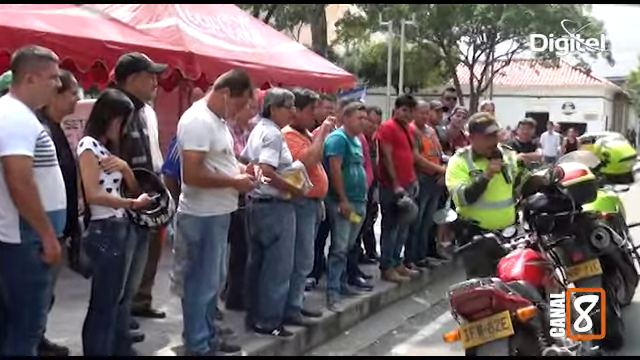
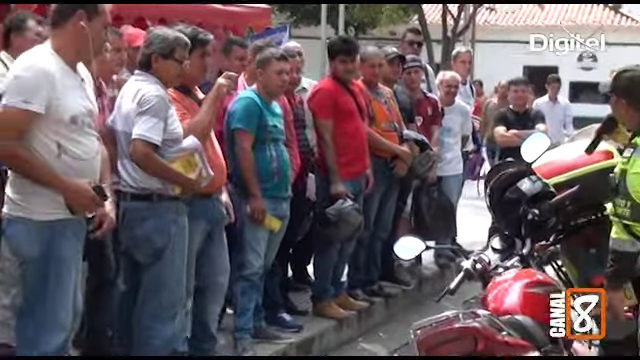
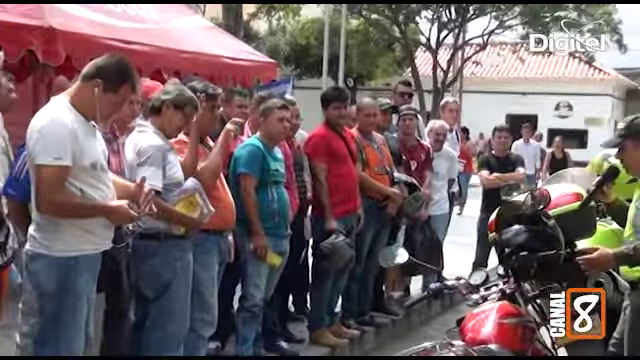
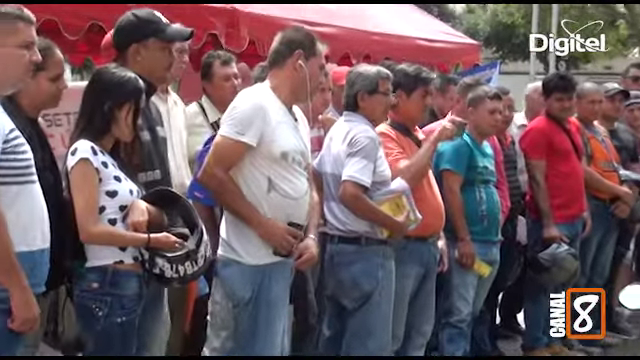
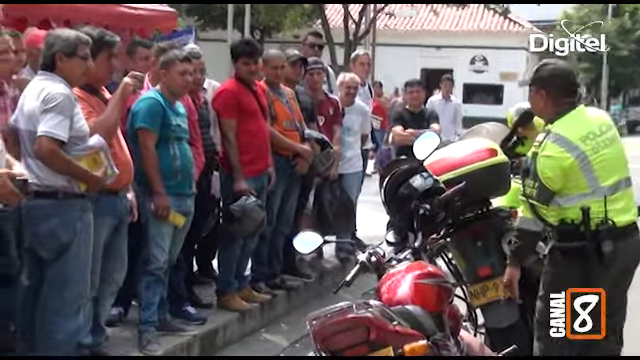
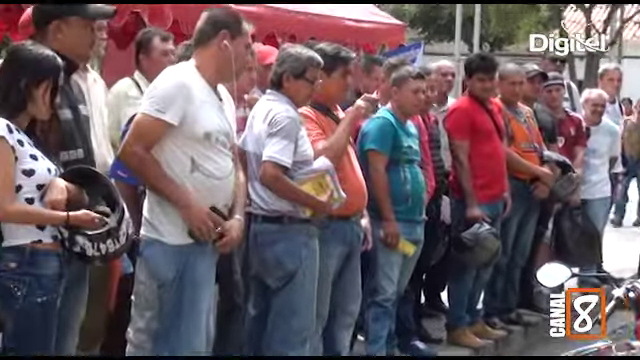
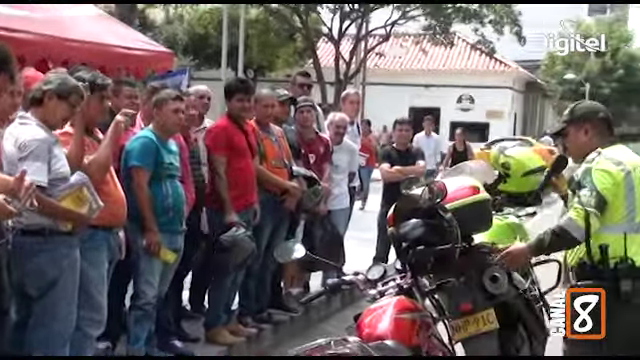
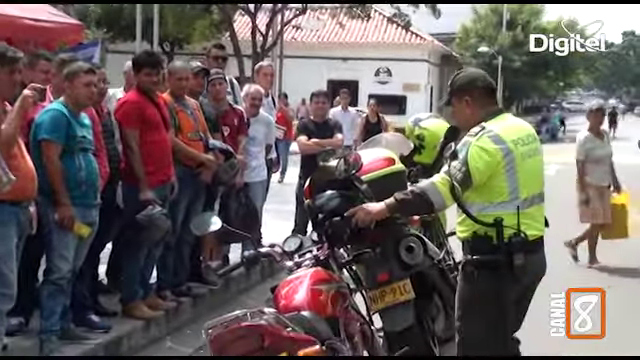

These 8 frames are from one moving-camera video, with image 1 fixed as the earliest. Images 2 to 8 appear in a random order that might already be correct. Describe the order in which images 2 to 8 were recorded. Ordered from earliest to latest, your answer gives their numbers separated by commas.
3, 7, 8, 5, 2, 6, 4
